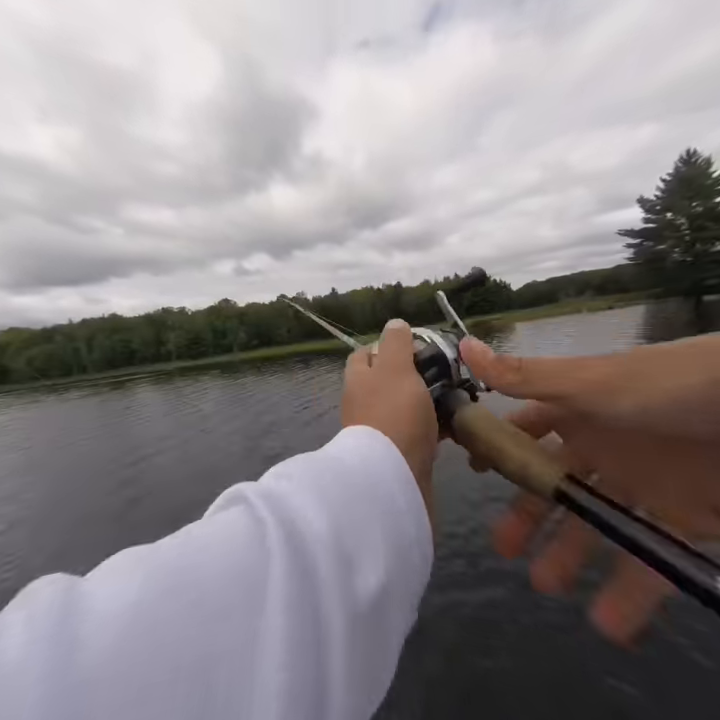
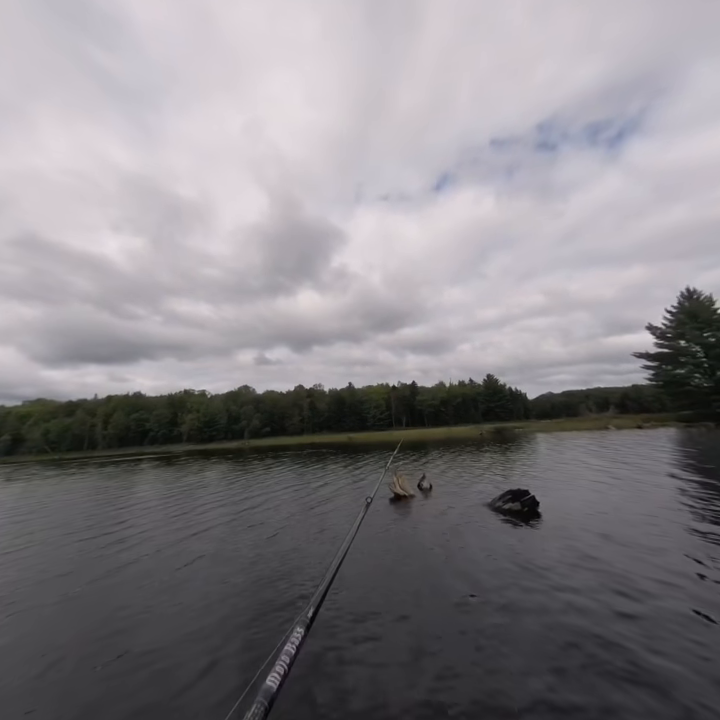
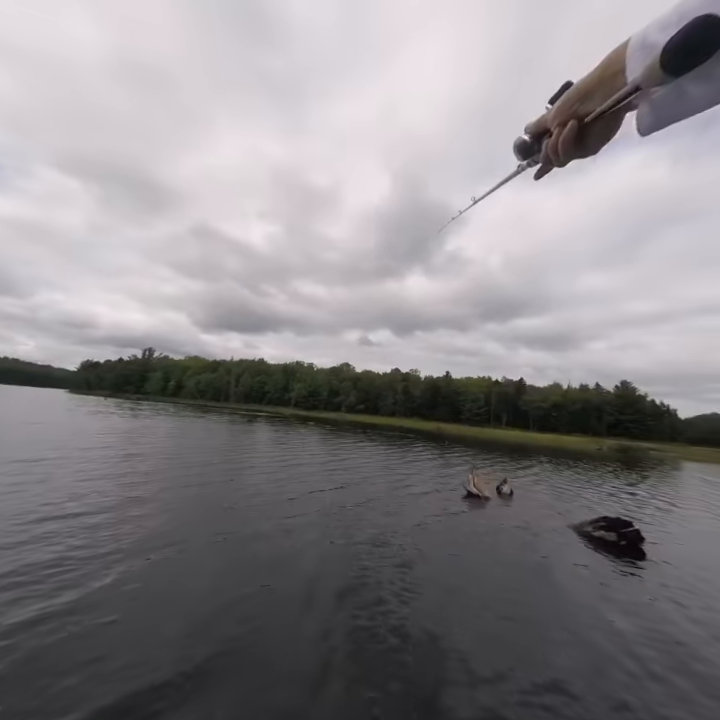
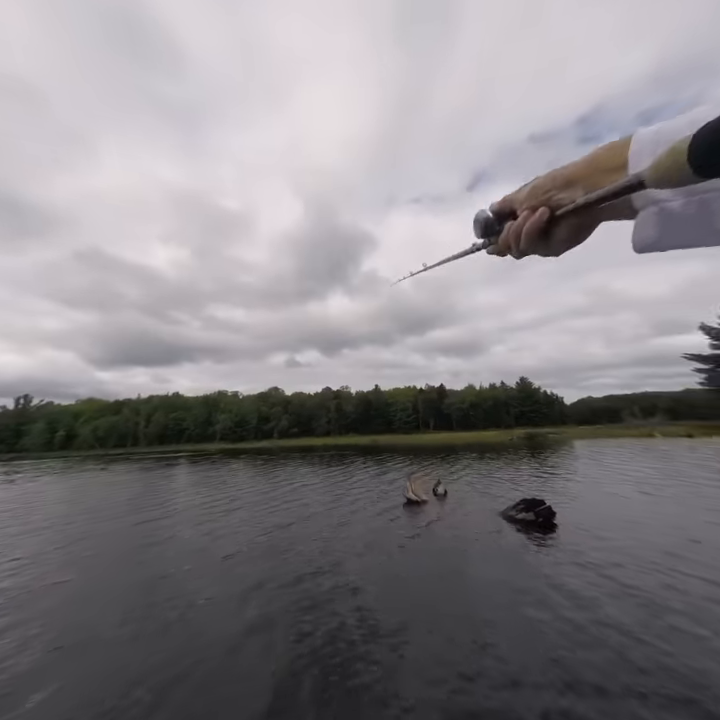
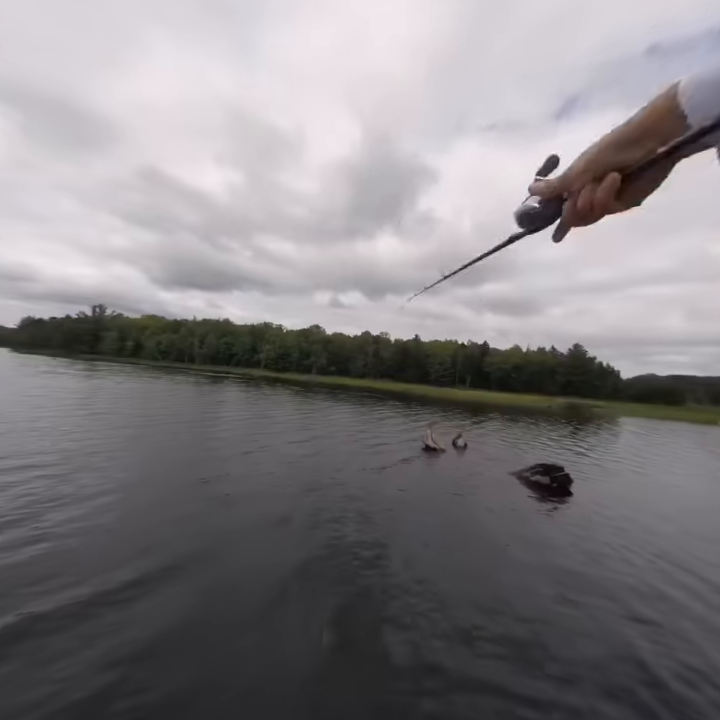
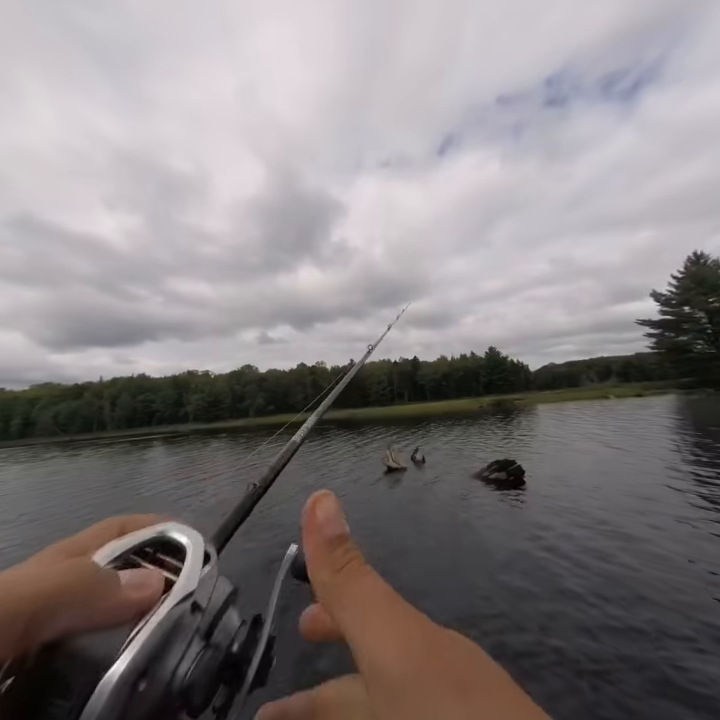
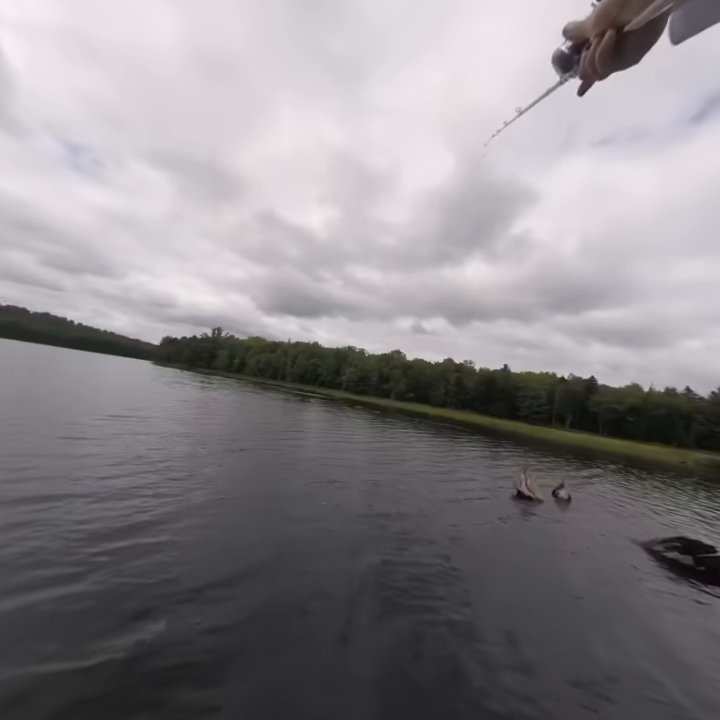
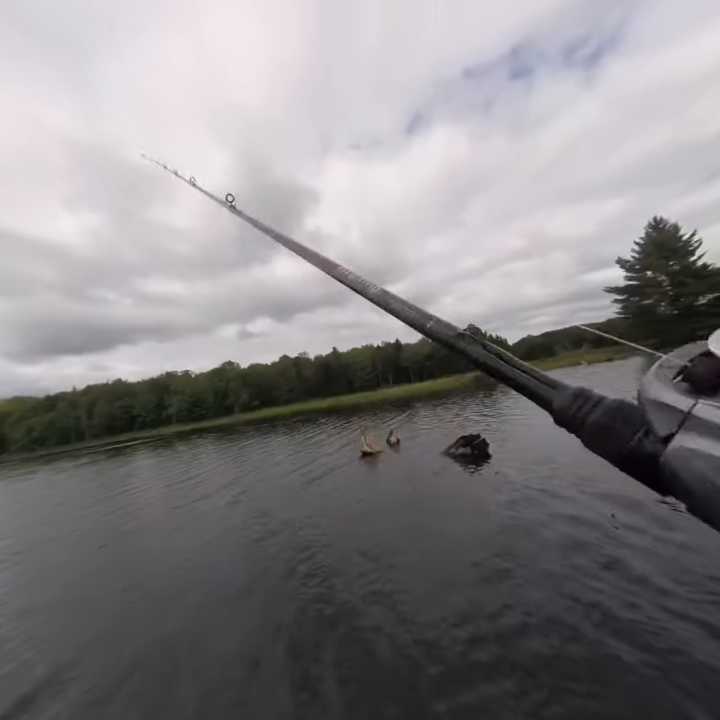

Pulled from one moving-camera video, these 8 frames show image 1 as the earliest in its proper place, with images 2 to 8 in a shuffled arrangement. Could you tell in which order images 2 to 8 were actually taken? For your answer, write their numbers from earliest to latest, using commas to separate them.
8, 5, 7, 3, 4, 6, 2
